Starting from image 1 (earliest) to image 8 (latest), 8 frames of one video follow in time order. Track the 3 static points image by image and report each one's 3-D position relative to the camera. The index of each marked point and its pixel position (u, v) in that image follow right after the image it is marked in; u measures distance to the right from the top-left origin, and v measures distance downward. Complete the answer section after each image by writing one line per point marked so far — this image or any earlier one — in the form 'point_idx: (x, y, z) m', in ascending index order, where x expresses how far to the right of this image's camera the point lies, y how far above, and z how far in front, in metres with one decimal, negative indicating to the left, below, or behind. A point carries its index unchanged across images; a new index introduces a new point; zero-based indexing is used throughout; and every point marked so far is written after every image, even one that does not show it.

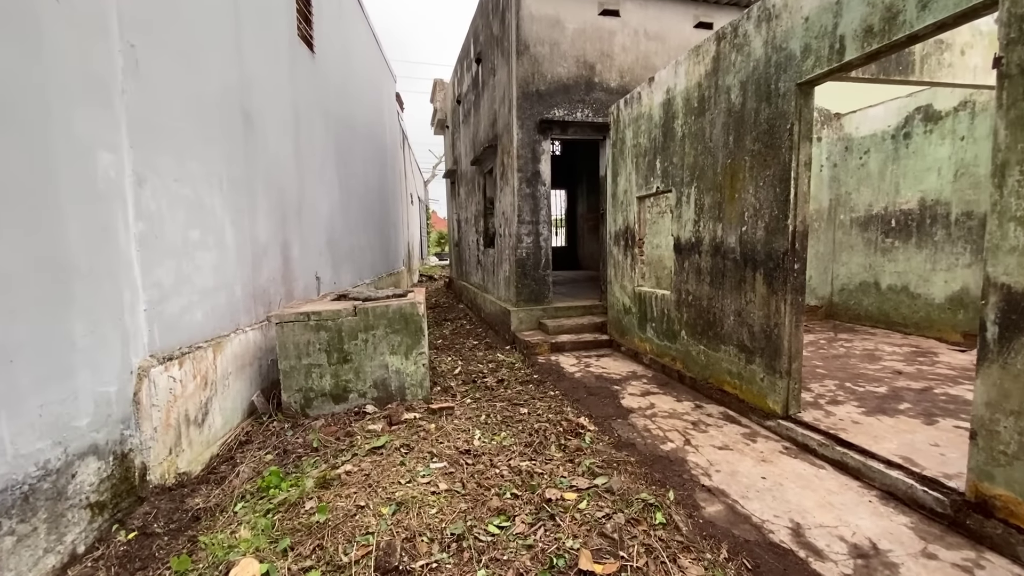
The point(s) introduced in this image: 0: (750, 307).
0: (+1.5, -0.1, +3.1) m
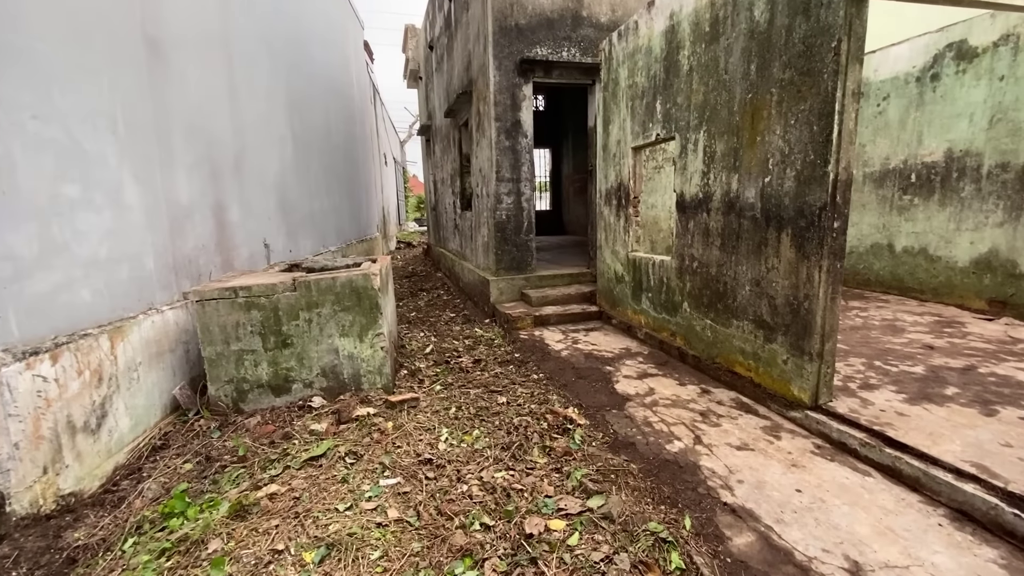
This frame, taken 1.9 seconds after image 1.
0: (+1.4, +0.1, +2.6) m
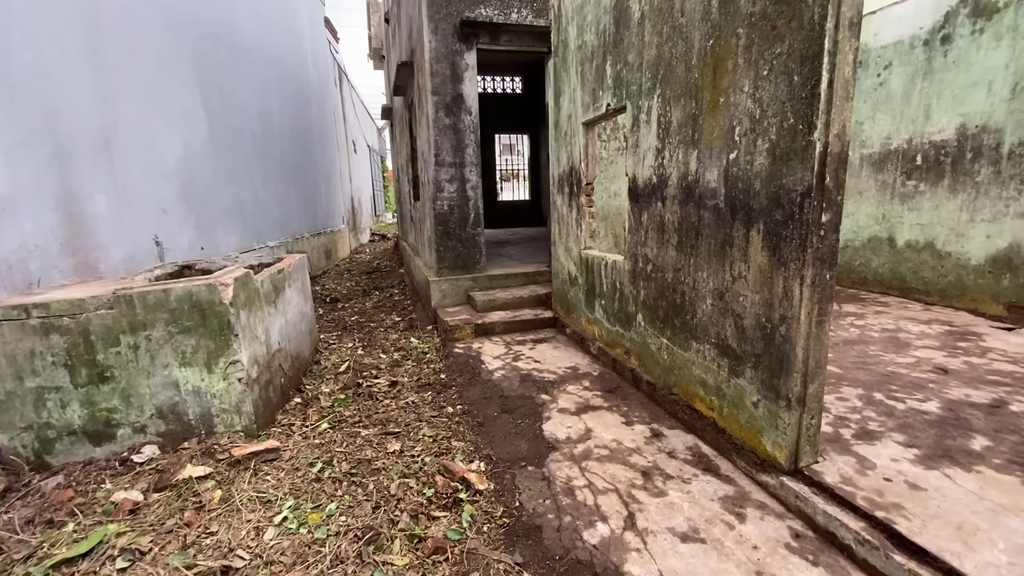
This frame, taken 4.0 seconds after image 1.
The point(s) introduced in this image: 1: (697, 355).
0: (+0.9, 0.0, +1.9) m
1: (+0.8, -0.3, +2.2) m
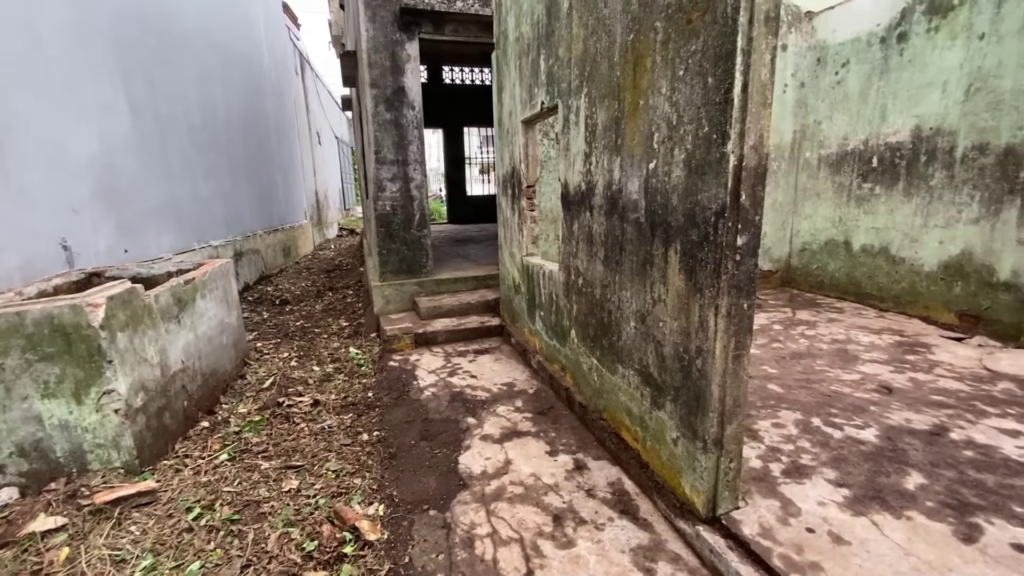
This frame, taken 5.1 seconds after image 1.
0: (+0.5, -0.1, +1.7) m
1: (+0.5, -0.4, +2.0) m
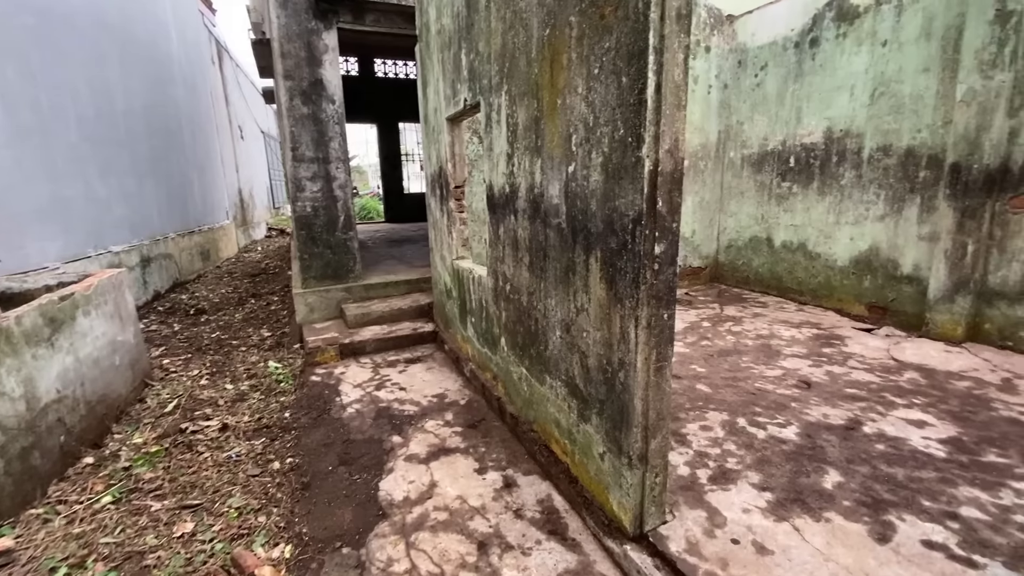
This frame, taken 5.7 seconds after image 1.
0: (+0.2, -0.1, +1.6) m
1: (+0.2, -0.4, +1.9) m
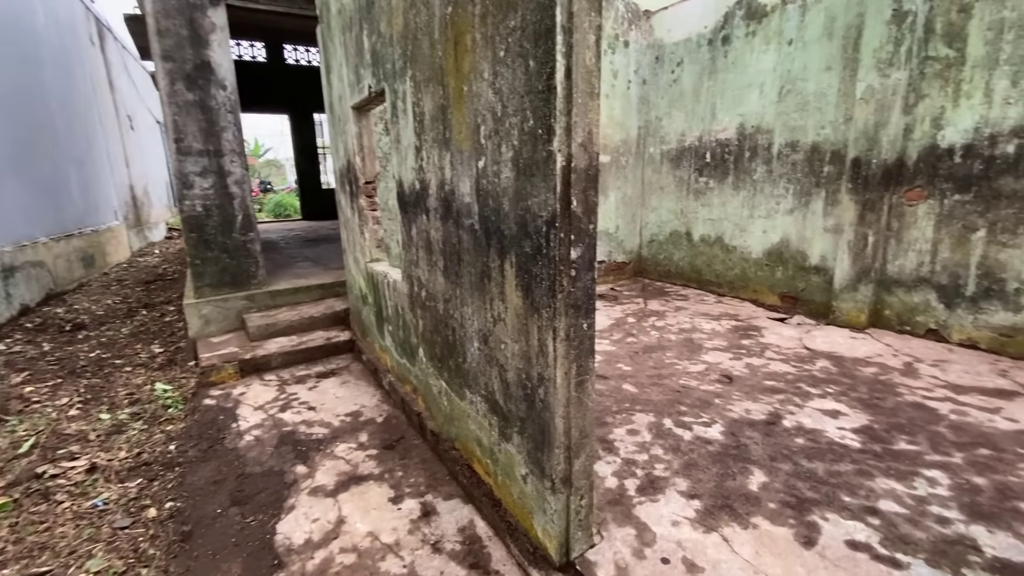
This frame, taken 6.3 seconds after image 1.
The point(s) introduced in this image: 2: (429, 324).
0: (0.0, -0.1, +1.5) m
1: (-0.2, -0.4, +1.8) m
2: (-0.3, -0.1, +2.0) m
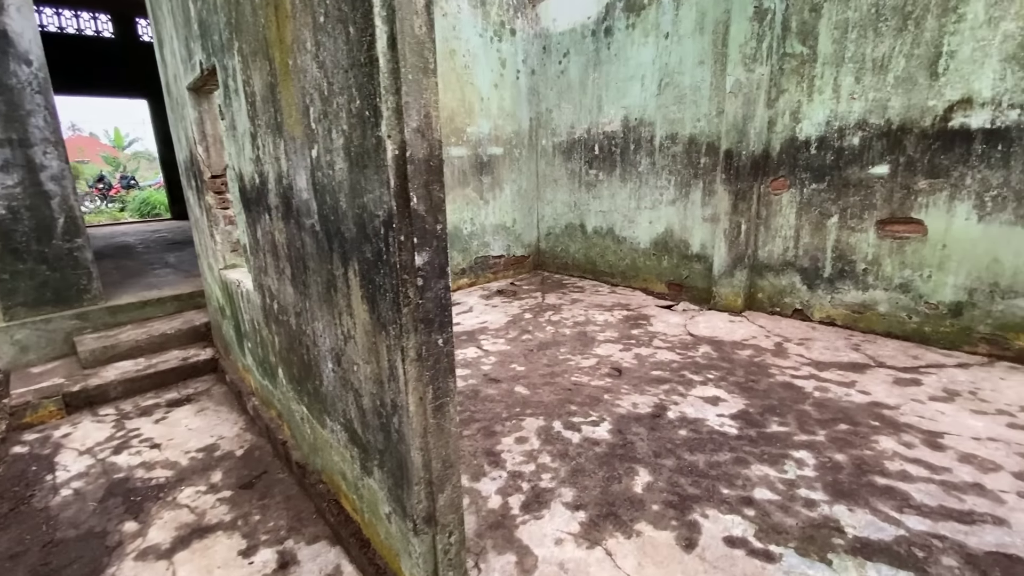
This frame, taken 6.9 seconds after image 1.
0: (-0.4, -0.2, +1.3) m
1: (-0.6, -0.5, +1.5) m
2: (-0.8, -0.2, +1.7) m
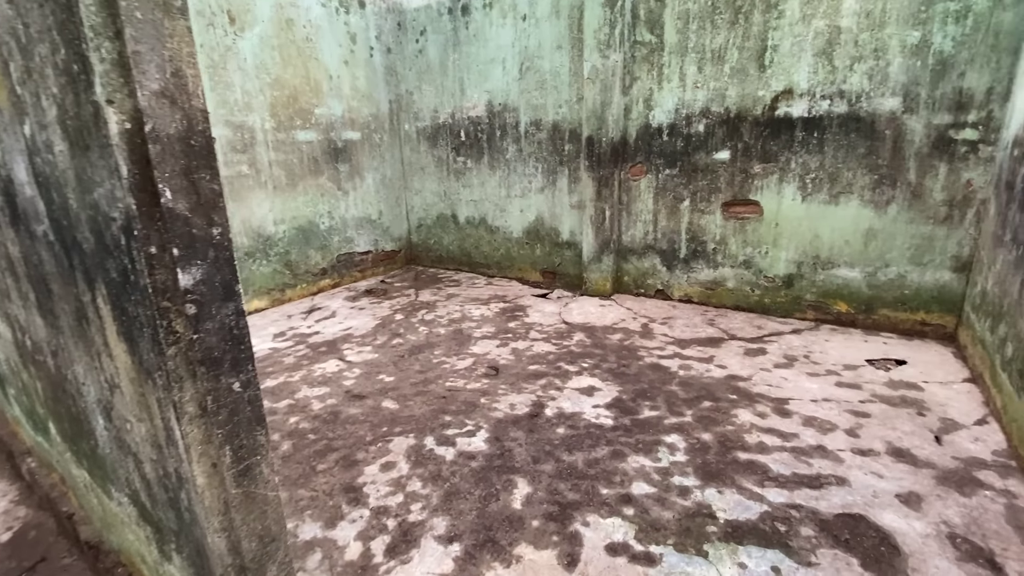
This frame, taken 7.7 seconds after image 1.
0: (-0.8, -0.2, +0.9) m
1: (-1.0, -0.5, +1.2) m
2: (-1.3, -0.3, +1.3) m
